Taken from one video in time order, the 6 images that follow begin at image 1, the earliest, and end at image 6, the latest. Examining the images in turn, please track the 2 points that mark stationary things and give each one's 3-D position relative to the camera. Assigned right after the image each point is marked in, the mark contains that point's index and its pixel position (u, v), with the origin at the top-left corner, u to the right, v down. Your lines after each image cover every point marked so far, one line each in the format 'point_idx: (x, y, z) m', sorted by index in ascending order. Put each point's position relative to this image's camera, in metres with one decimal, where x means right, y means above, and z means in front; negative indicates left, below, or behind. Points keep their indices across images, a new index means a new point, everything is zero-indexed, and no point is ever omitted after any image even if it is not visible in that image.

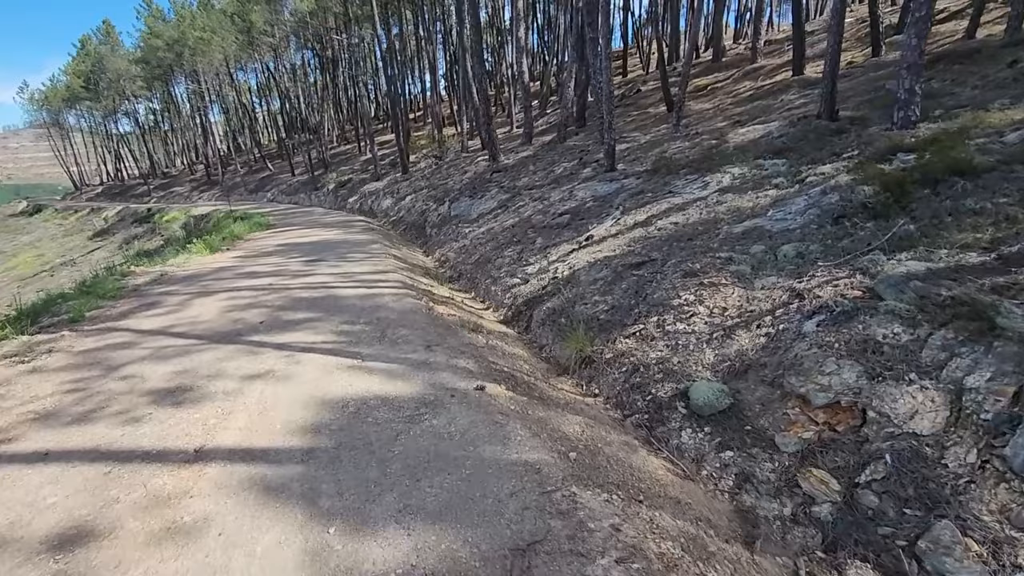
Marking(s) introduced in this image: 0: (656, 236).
0: (+2.2, +0.8, +7.7) m
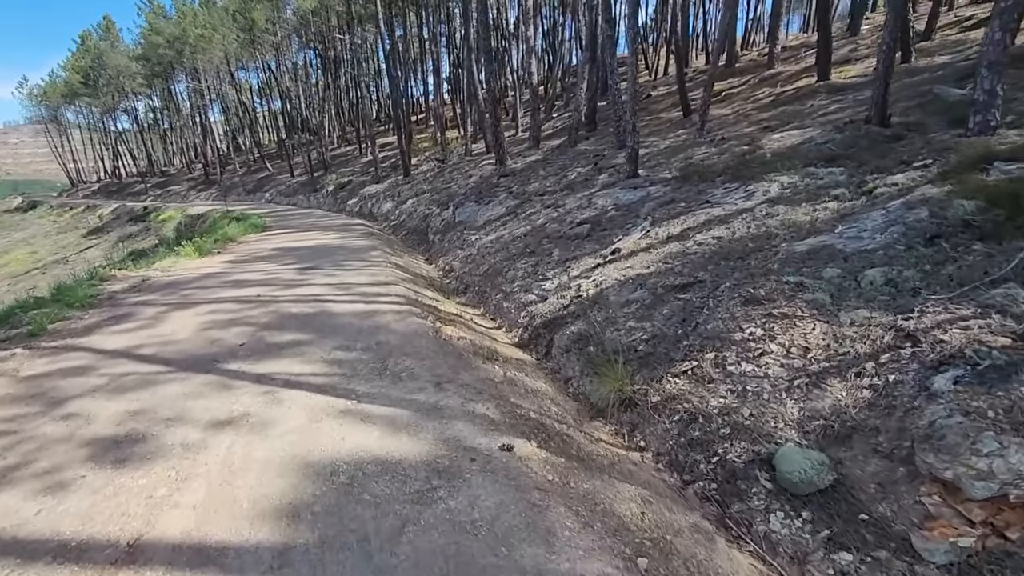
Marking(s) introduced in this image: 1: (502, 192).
0: (+2.5, +0.5, +6.7) m
1: (-0.4, +3.3, +17.5) m
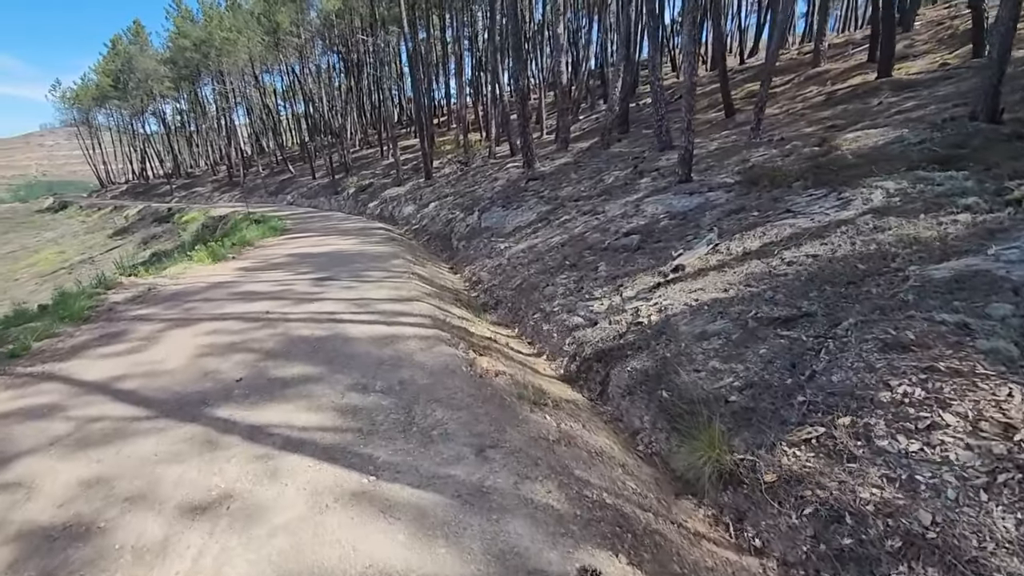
0: (+3.0, +0.1, +5.5) m
1: (+0.6, +3.0, +16.4) m
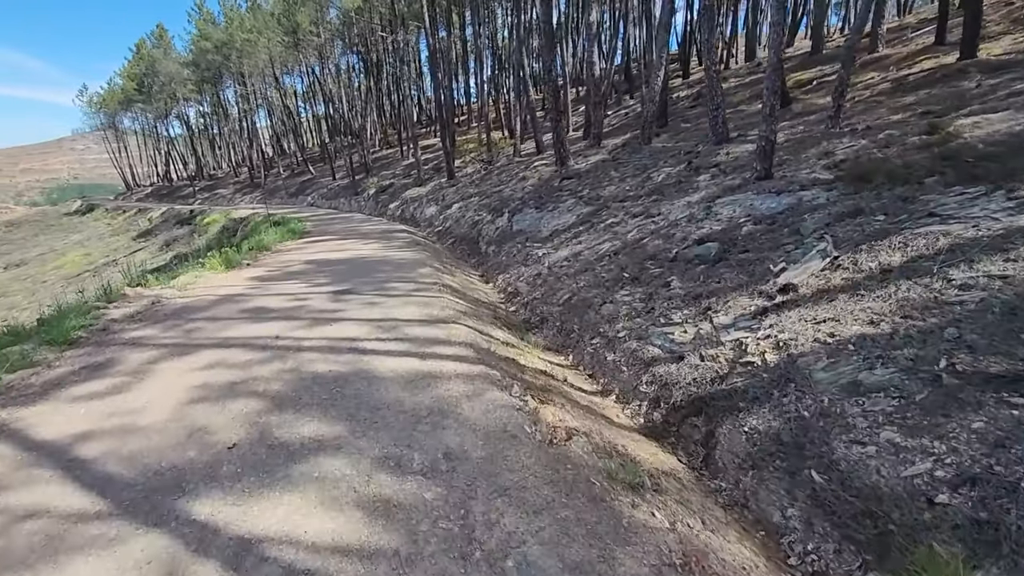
0: (+3.6, -0.1, +4.0) m
1: (+1.6, +2.7, +14.9) m
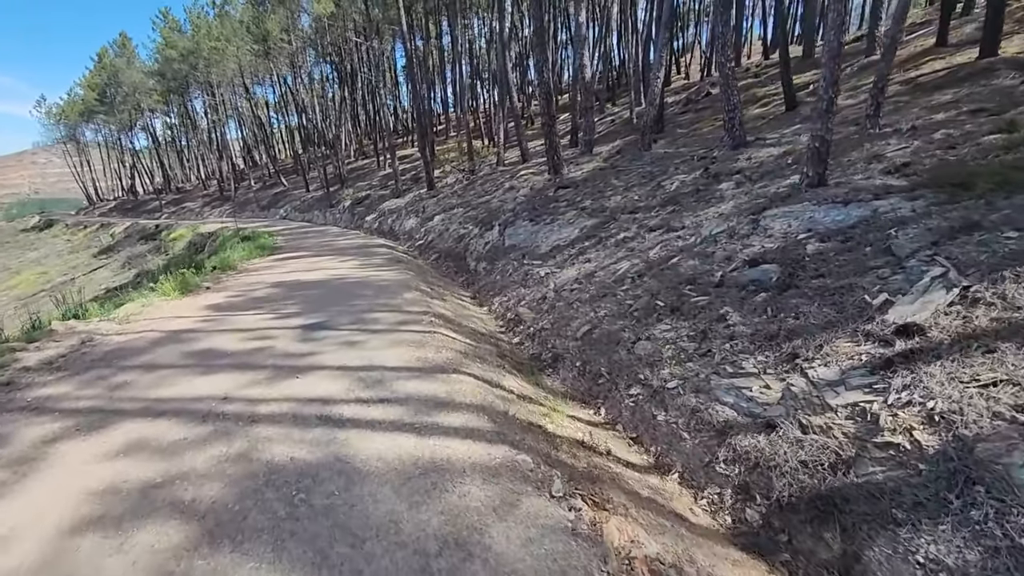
0: (+4.0, -0.4, +2.7) m
1: (+1.5, +2.2, +13.6) m
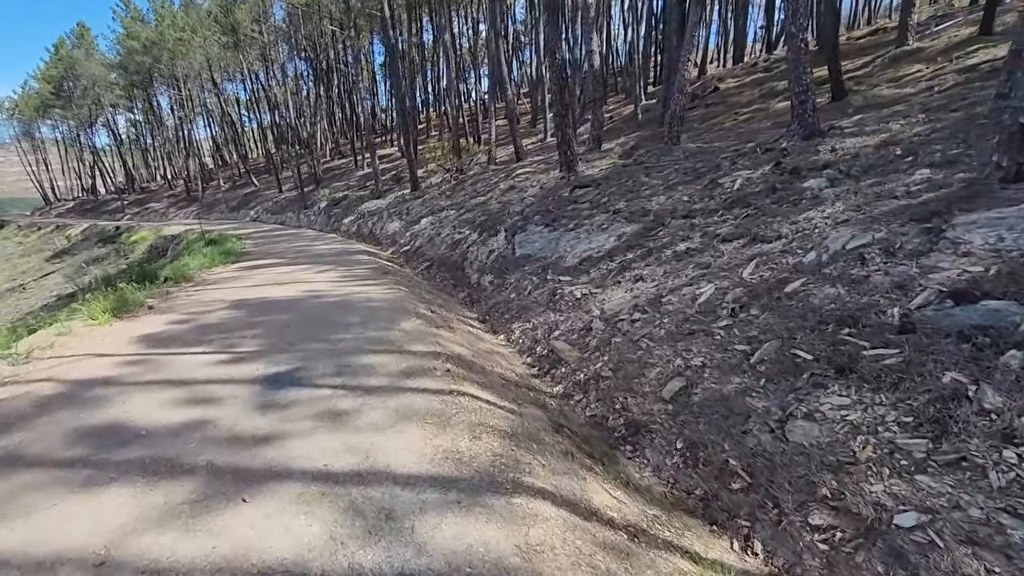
0: (+4.8, -0.8, +0.5) m
1: (+1.8, +1.7, +11.3) m
